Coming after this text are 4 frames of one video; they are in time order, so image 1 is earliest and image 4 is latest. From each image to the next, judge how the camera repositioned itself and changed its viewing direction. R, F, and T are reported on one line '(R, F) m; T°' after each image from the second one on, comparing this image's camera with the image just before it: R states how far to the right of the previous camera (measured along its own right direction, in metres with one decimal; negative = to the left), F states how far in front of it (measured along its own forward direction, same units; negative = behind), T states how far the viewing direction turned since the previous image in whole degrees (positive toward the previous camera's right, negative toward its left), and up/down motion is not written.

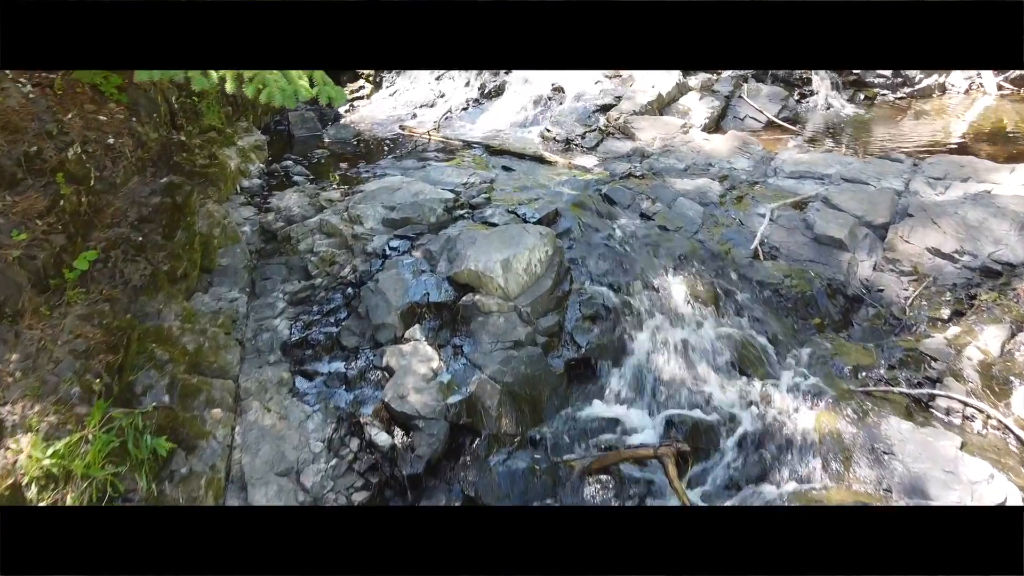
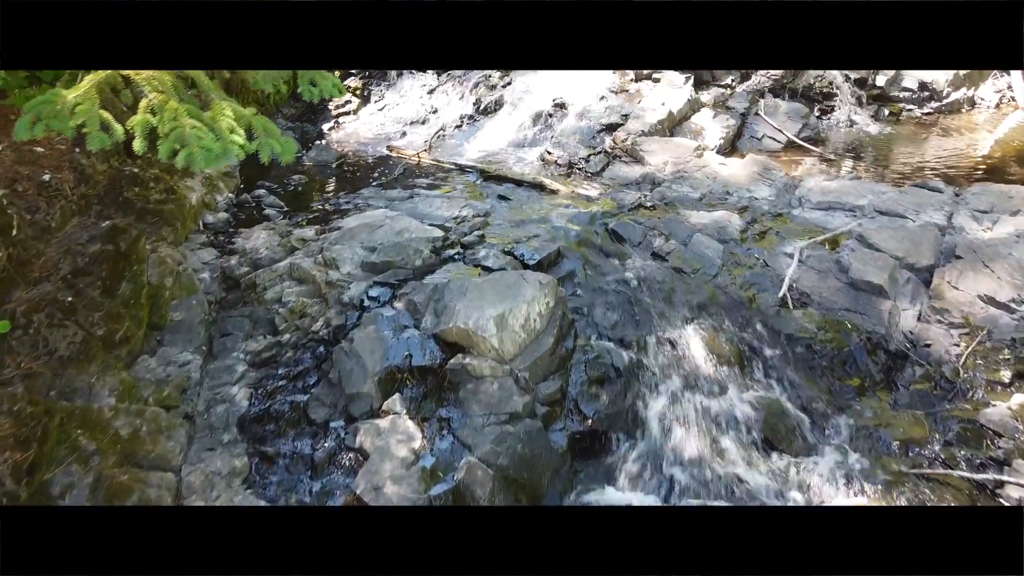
(0.0, +0.7) m; 0°
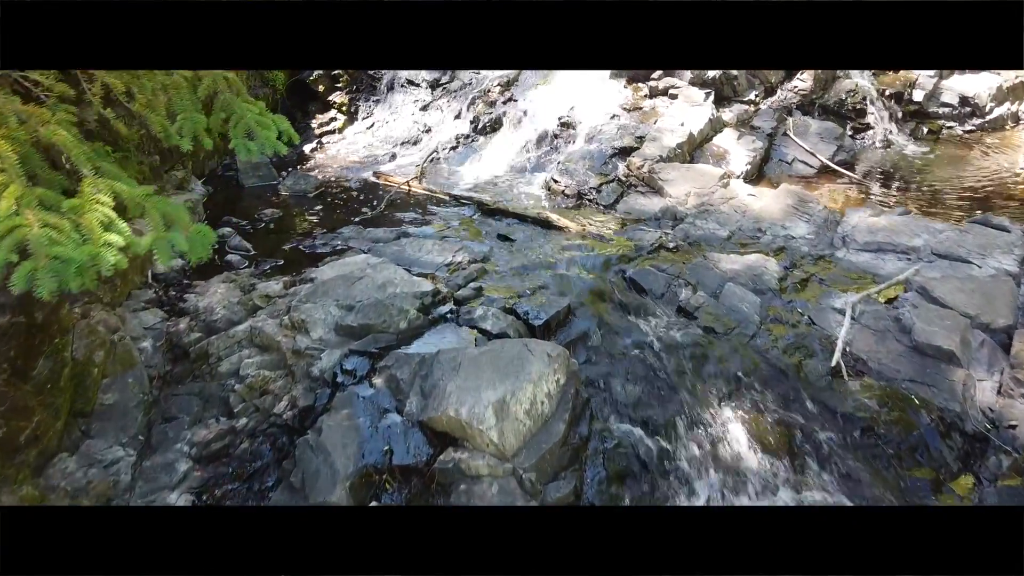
(0.0, +0.8) m; 0°
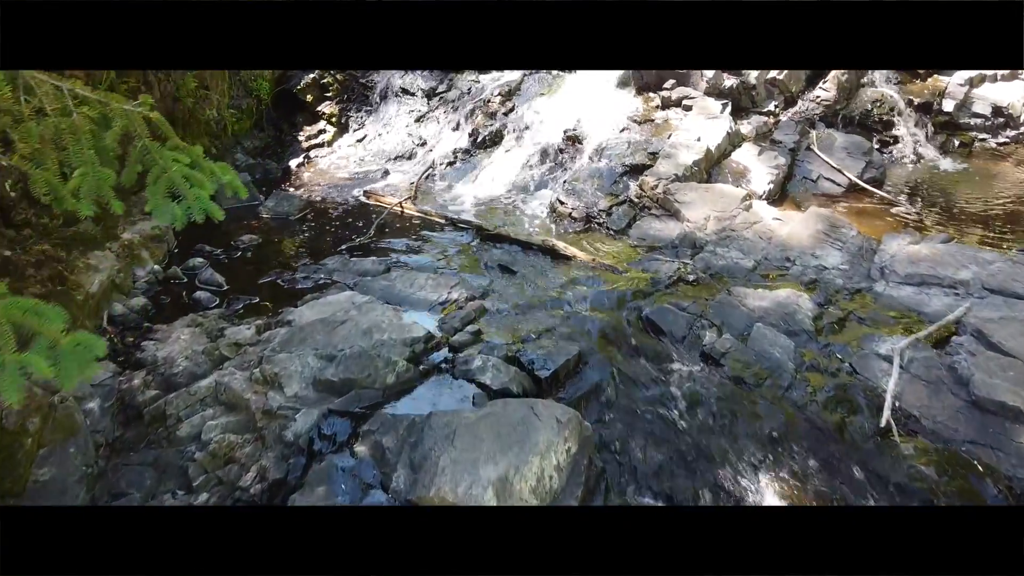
(0.0, +0.5) m; 0°
